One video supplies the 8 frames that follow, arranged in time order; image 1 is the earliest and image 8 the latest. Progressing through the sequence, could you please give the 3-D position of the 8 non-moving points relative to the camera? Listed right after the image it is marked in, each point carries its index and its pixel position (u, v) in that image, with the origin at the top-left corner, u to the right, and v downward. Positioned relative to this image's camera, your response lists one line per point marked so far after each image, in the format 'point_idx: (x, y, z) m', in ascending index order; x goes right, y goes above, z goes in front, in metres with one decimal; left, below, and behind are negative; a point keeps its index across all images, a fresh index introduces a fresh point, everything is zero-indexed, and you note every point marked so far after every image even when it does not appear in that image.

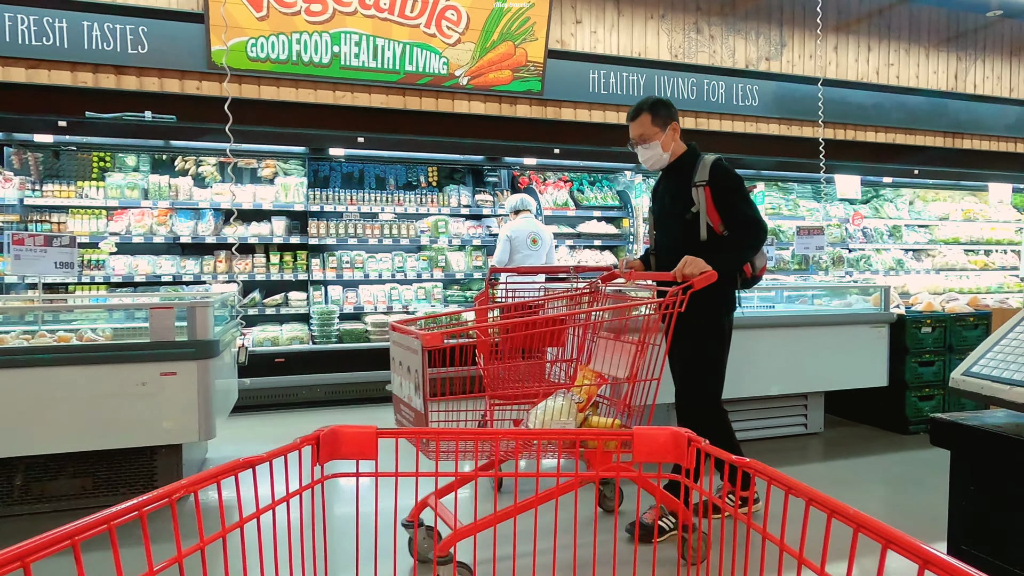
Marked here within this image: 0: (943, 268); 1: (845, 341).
0: (+4.1, +0.2, +6.2) m
1: (+1.8, -0.3, +3.5) m
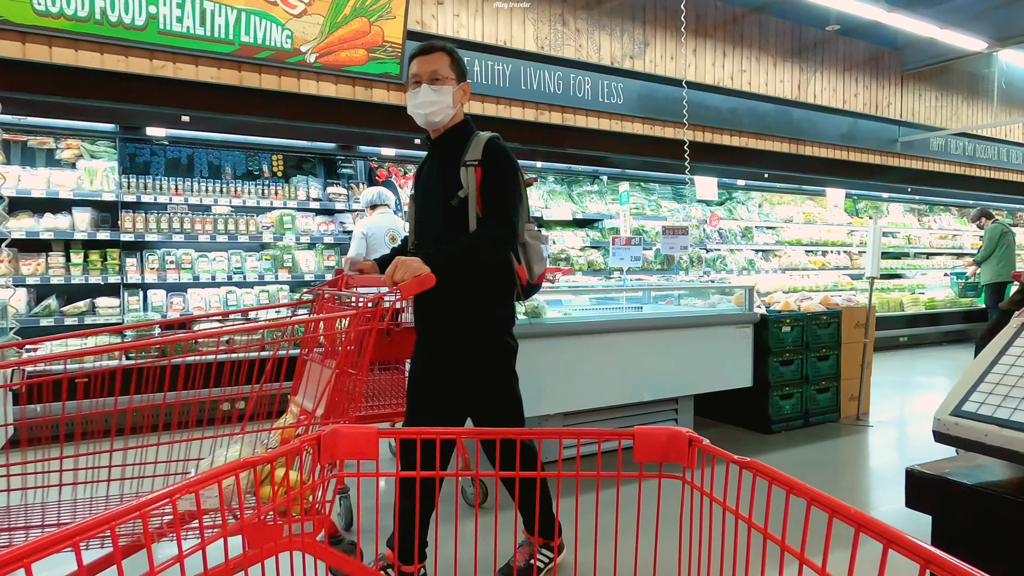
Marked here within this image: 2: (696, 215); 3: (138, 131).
0: (+2.7, +0.2, +6.6) m
1: (+1.1, -0.3, +3.5) m
2: (+1.7, +0.7, +6.0) m
3: (-2.1, +0.9, +3.7) m
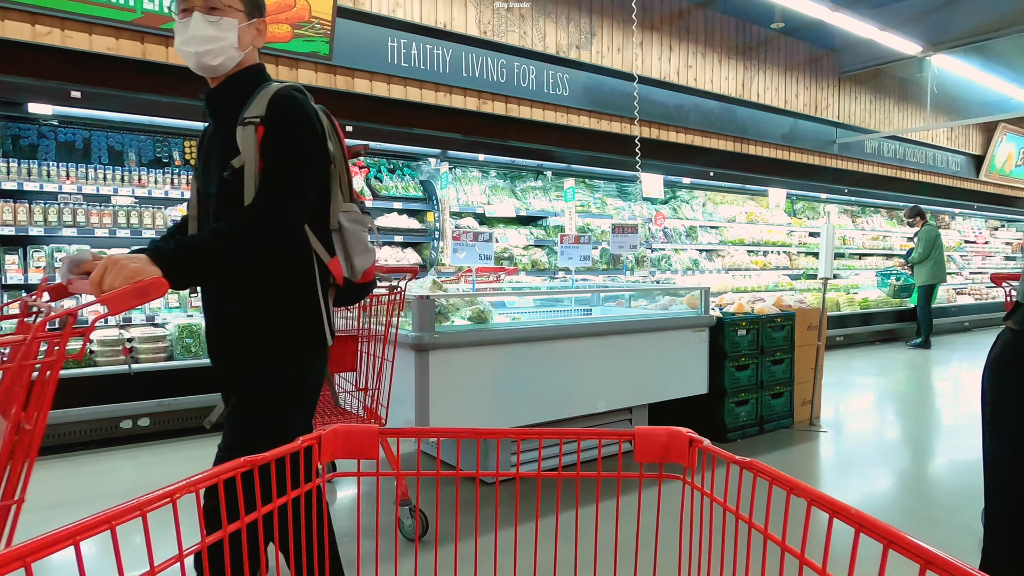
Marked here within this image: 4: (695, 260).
0: (+2.2, +0.2, +6.5) m
1: (+0.8, -0.3, +3.3) m
2: (+1.2, +0.7, +5.9) m
3: (-2.4, +0.9, +3.2) m
4: (+1.7, +0.3, +6.2) m
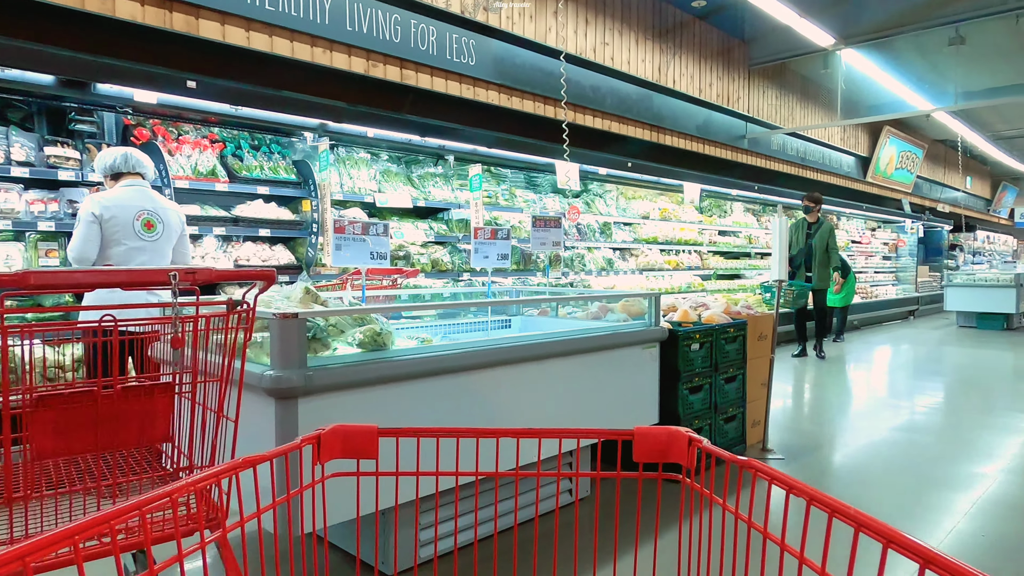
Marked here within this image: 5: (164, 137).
0: (+1.2, +0.2, +6.1) m
1: (+0.4, -0.3, +2.6) m
2: (+0.3, +0.6, +5.2) m
3: (-2.7, +0.8, +2.0) m
4: (+0.8, +0.2, +5.7) m
5: (-1.8, +0.8, +3.4) m
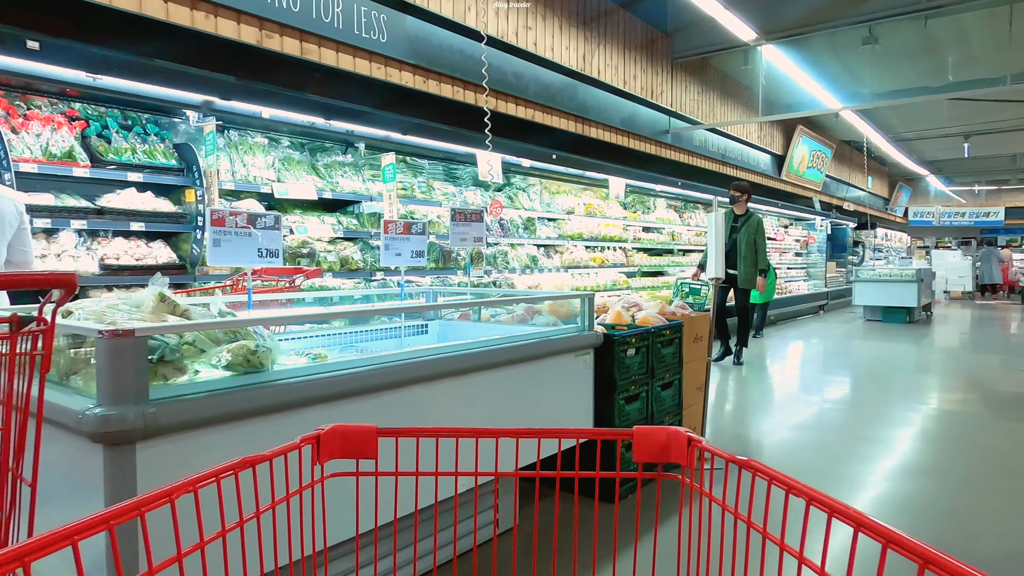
0: (+0.5, +0.2, +5.9) m
1: (+0.1, -0.3, +2.4) m
2: (-0.3, +0.6, +4.9) m
3: (-2.9, +0.8, +1.4) m
4: (+0.2, +0.3, +5.4) m
5: (-2.1, +0.7, +2.8) m
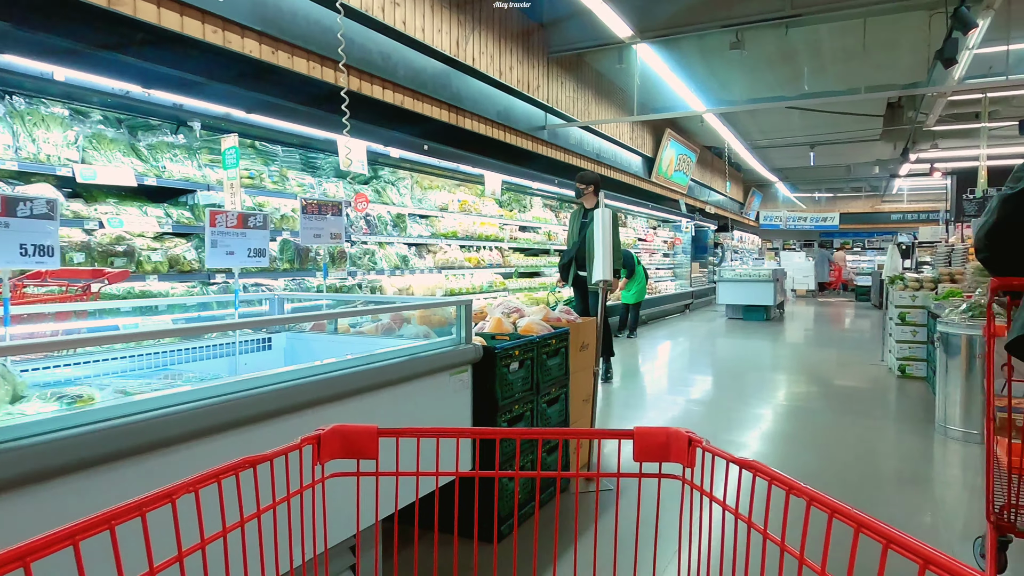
0: (-0.6, +0.2, +5.5) m
1: (-0.3, -0.3, +2.0) m
2: (-1.2, +0.6, +4.4) m
3: (-3.1, +0.7, +0.4) m
4: (-0.8, +0.2, +5.0) m
5: (-2.6, +0.7, +2.0) m
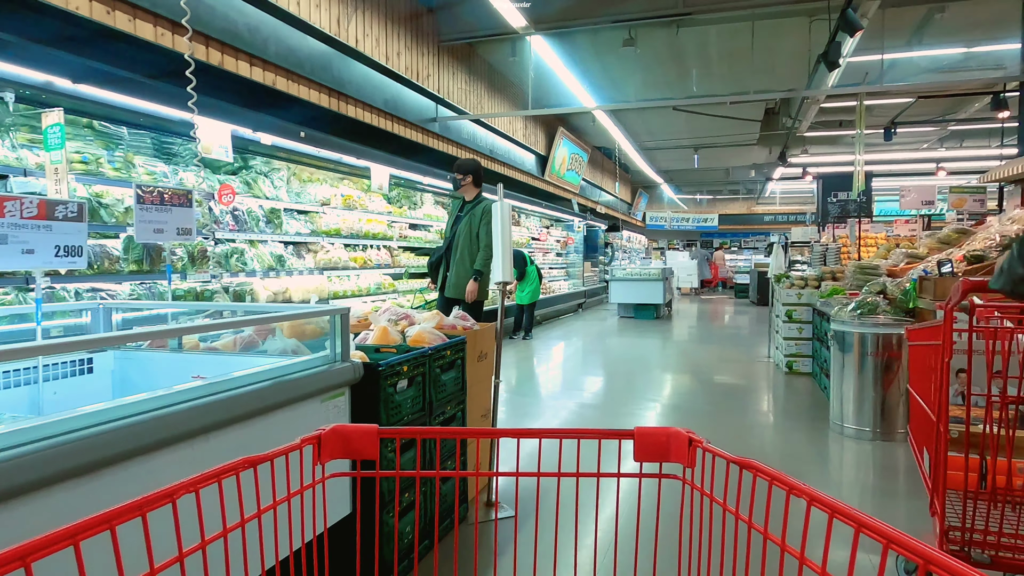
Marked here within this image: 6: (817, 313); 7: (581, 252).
0: (-1.4, +0.2, +5.0) m
1: (-0.6, -0.4, +1.6) m
2: (-1.8, +0.6, +3.8) m
3: (-3.1, +0.7, -0.4) m
4: (-1.6, +0.2, +4.5) m
5: (-2.8, +0.7, +1.2) m
6: (+2.4, -0.2, +5.1) m
7: (+1.3, +0.7, +12.7) m
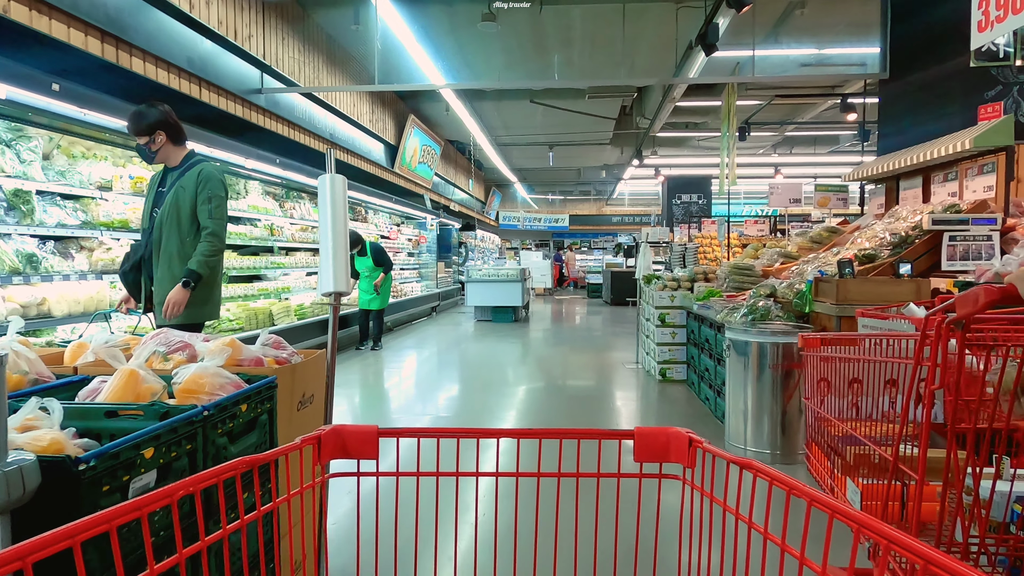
0: (-2.3, +0.1, +3.8) m
1: (-0.8, -0.4, +0.7) m
2: (-2.5, +0.5, +2.6) m
3: (-2.8, +0.6, -1.8) m
4: (-2.4, +0.2, +3.3) m
5: (-2.9, +0.6, -0.2) m
6: (+1.3, -0.2, +4.8) m
7: (-1.4, +0.7, +12.0) m
